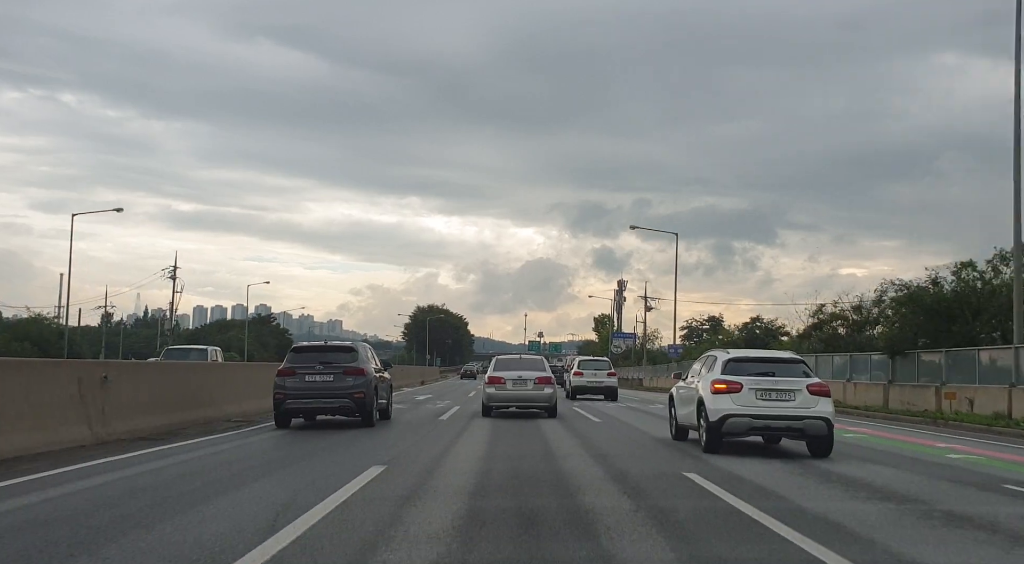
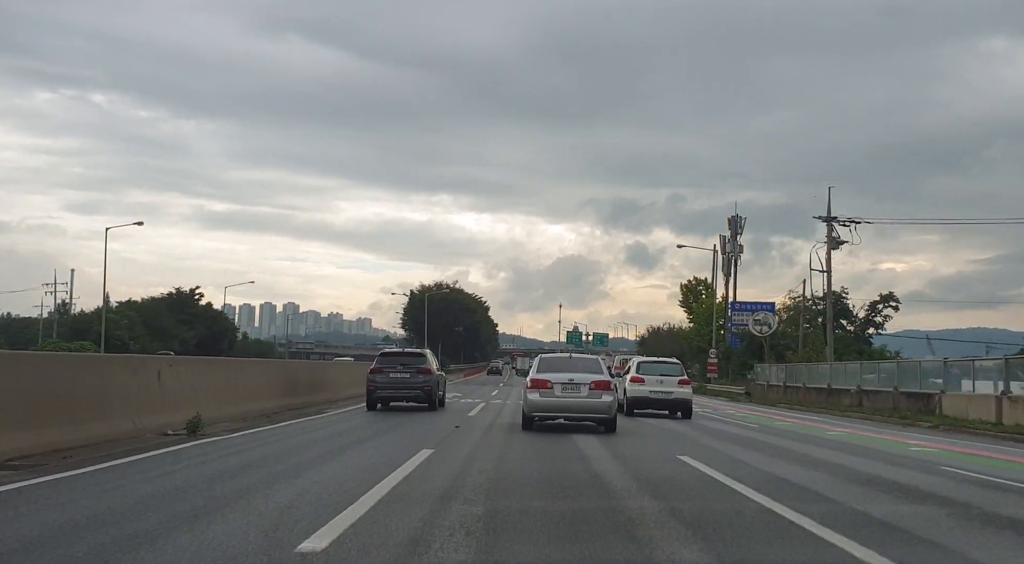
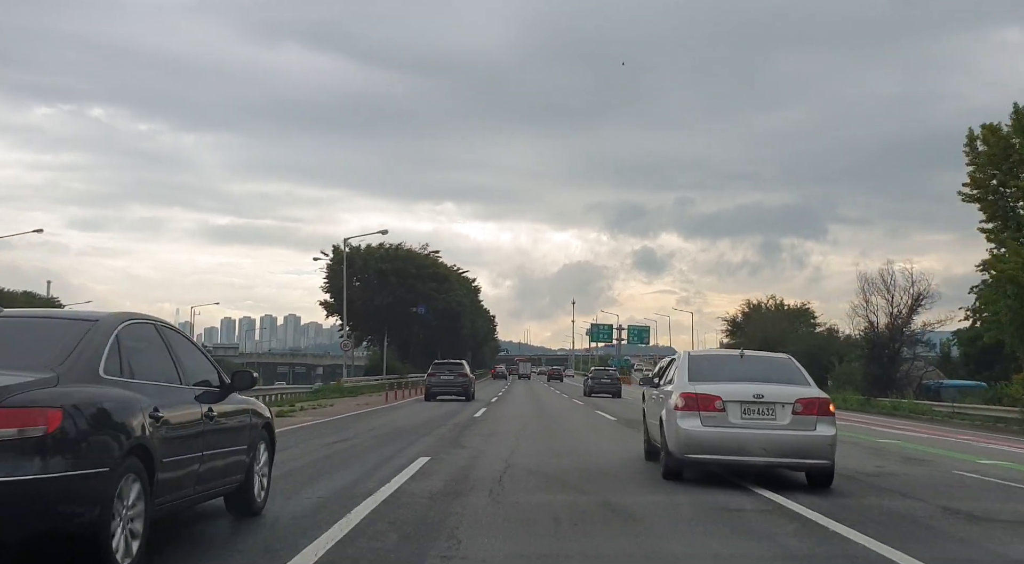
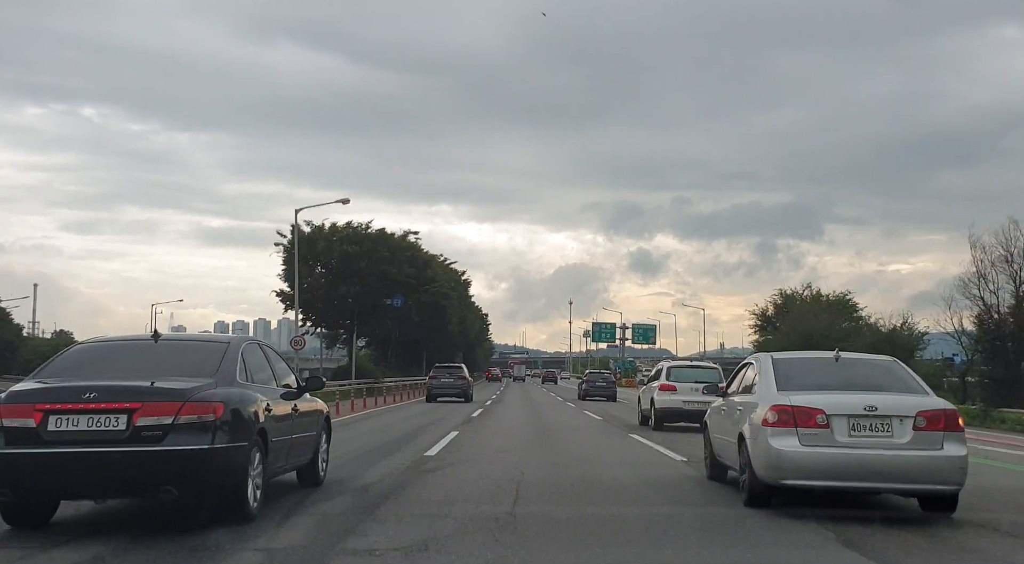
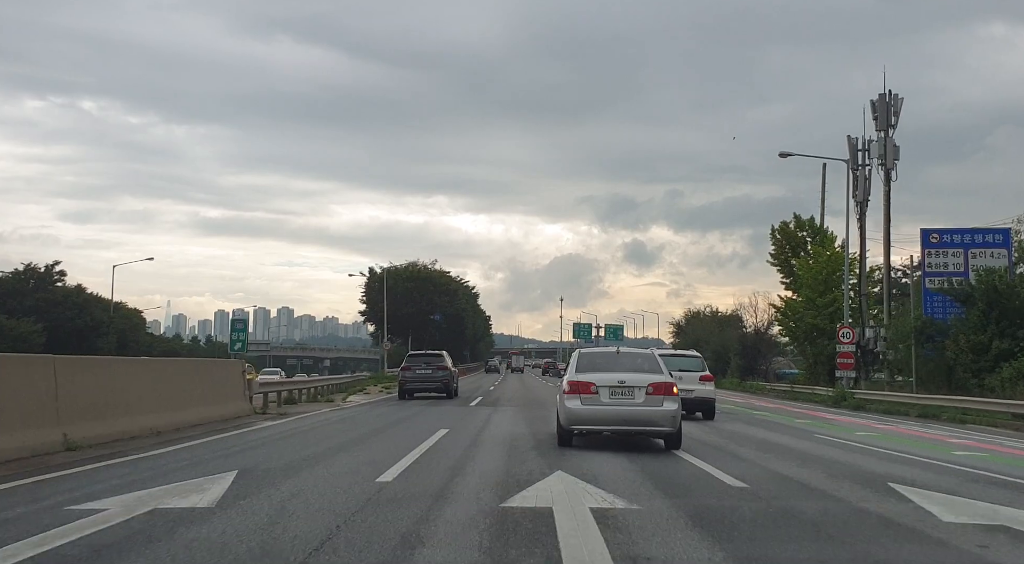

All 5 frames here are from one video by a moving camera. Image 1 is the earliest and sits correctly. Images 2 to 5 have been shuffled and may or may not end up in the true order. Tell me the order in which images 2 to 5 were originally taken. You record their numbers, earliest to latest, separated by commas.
2, 5, 3, 4
